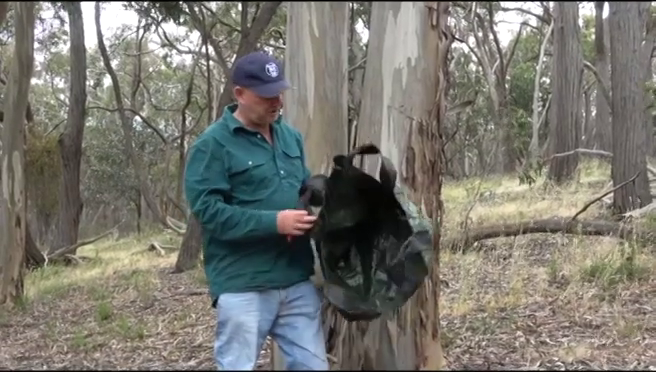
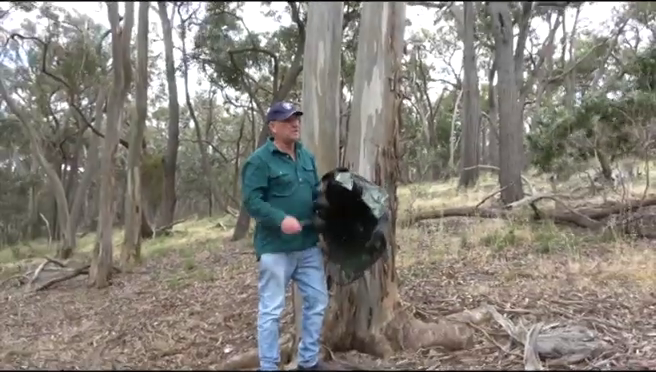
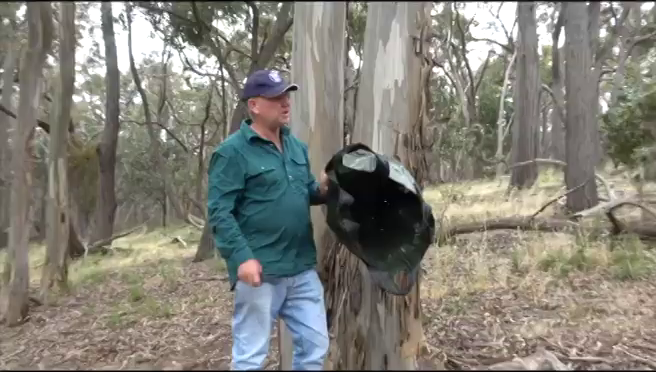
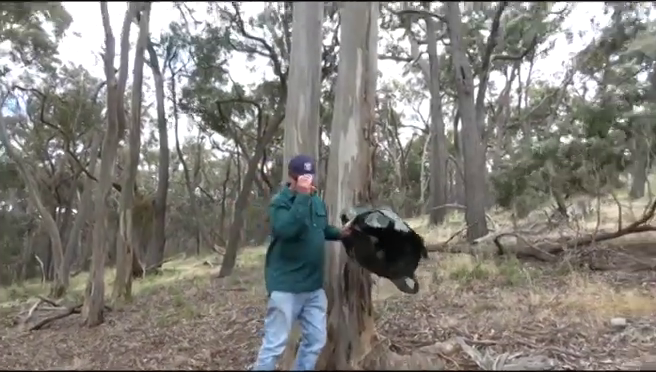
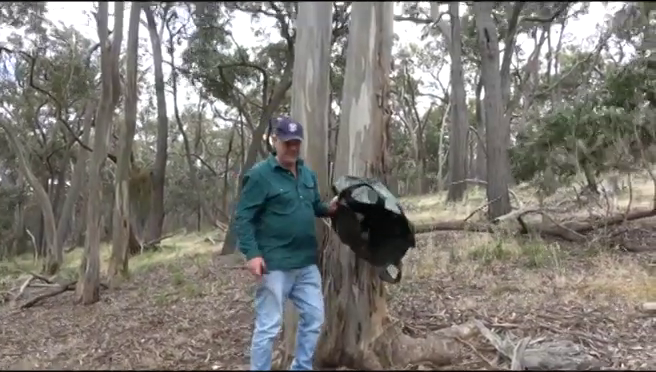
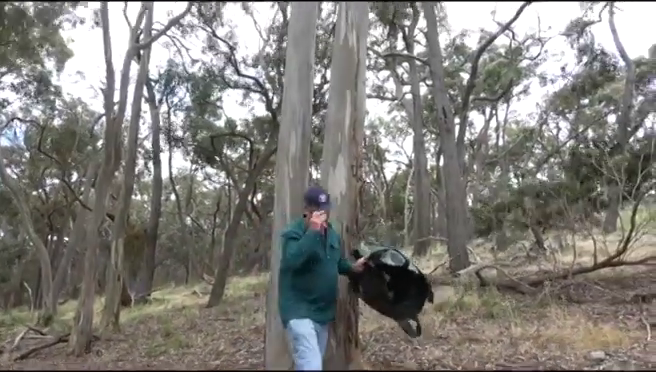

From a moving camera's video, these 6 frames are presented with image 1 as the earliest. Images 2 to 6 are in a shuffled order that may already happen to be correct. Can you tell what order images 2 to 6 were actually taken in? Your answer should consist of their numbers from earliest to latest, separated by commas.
3, 2, 5, 4, 6
